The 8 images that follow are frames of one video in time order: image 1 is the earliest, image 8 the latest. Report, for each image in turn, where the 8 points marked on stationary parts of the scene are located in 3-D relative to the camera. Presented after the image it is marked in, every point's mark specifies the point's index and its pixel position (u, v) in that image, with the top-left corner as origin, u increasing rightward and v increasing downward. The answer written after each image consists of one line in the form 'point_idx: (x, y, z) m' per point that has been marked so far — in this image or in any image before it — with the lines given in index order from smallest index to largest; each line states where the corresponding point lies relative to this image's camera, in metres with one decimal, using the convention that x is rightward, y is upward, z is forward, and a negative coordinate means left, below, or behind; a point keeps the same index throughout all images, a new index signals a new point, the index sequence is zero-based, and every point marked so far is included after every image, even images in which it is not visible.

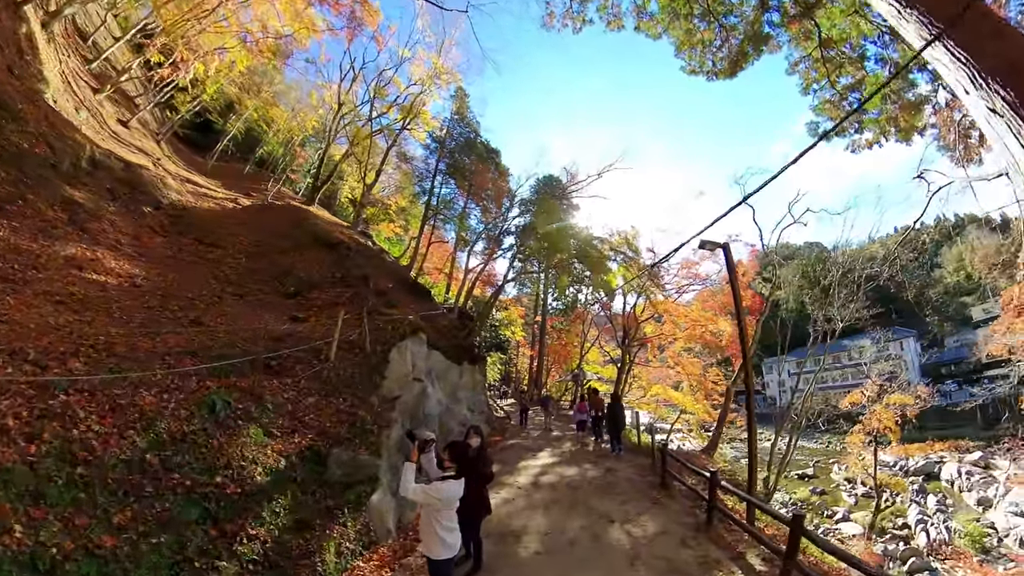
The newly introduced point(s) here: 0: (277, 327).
0: (-5.1, -0.8, +9.9) m
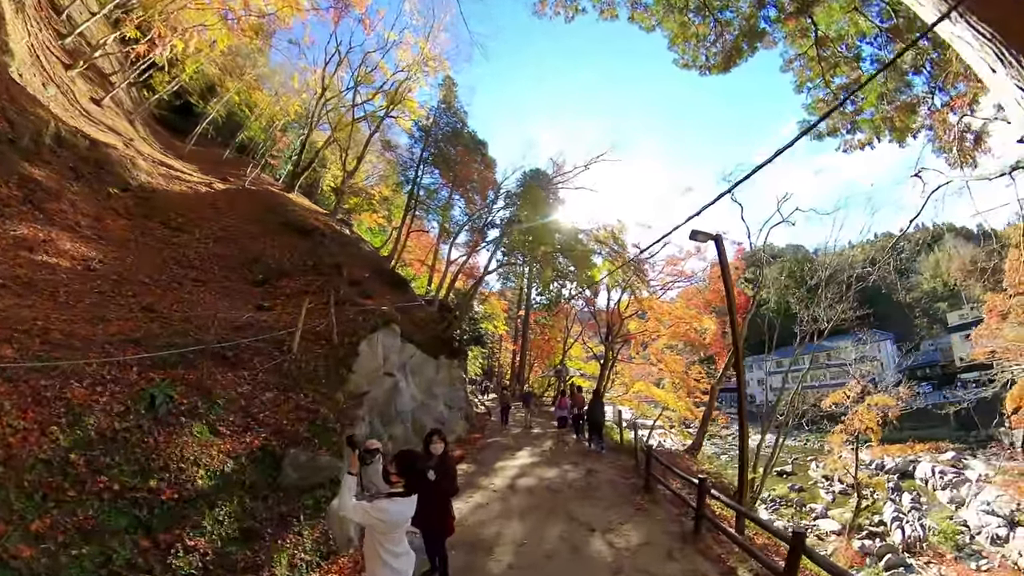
0: (-5.5, -0.5, +9.2) m
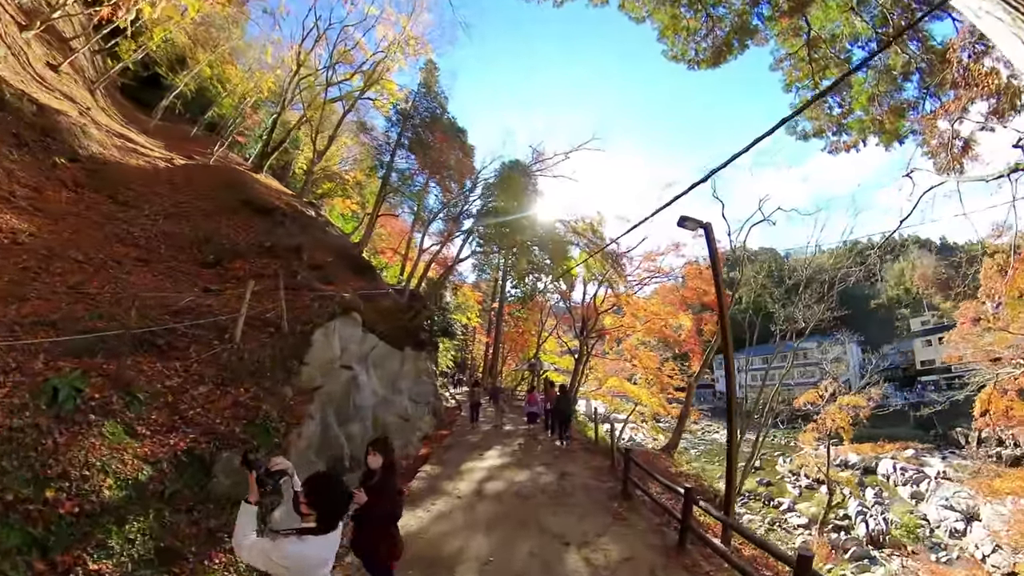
0: (-6.0, -0.2, +8.3) m
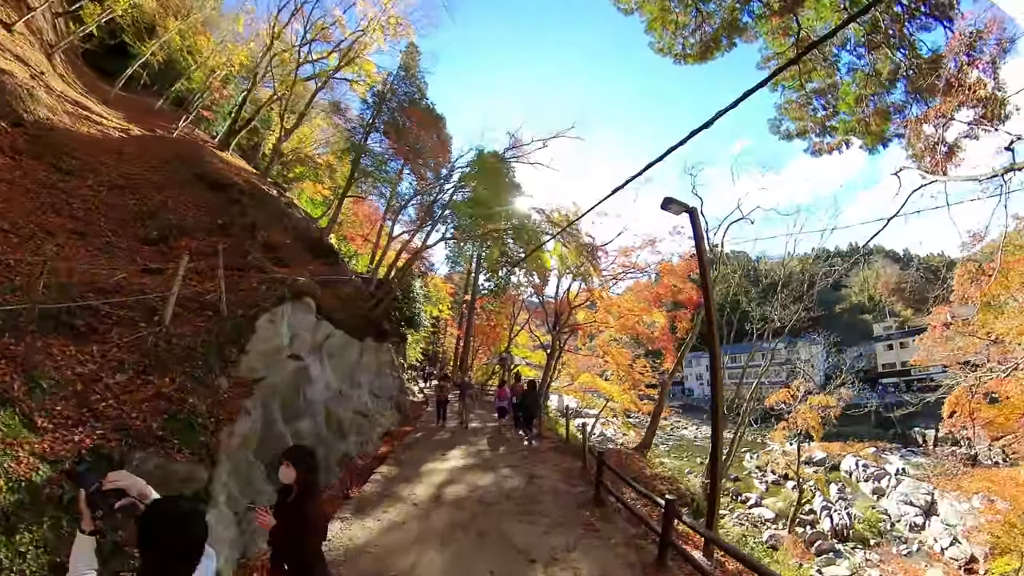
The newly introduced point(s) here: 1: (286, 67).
0: (-6.5, +0.2, +7.4) m
1: (-9.7, +9.5, +19.8) m
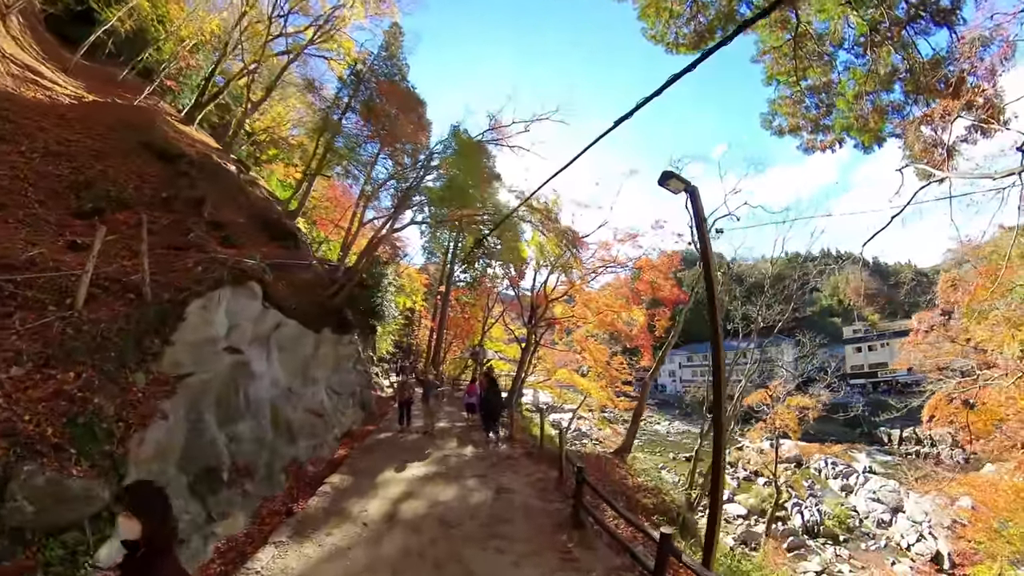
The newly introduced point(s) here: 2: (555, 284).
0: (-6.9, +0.5, +6.3) m
1: (-10.4, +10.1, +18.4) m
2: (+1.5, 0.0, +15.0) m
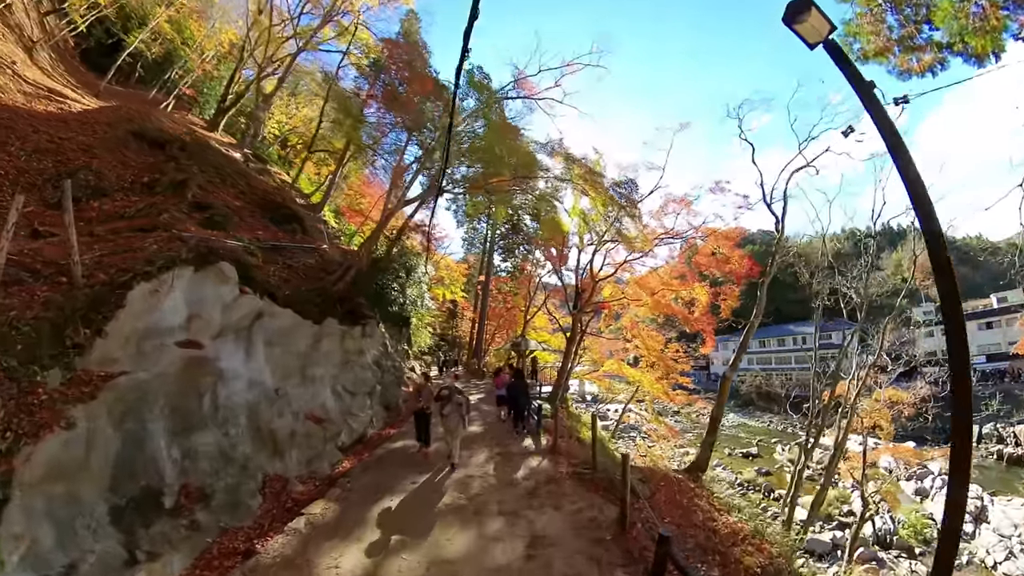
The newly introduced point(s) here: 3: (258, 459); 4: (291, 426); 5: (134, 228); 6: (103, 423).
0: (-6.6, +0.6, +5.3) m
1: (-9.3, +10.3, +17.5) m
2: (+2.6, +0.6, +13.2) m
3: (-3.1, -2.1, +5.8) m
4: (-2.9, -1.9, +6.3) m
5: (-5.4, +0.9, +6.6) m
6: (-3.5, -1.2, +4.0) m
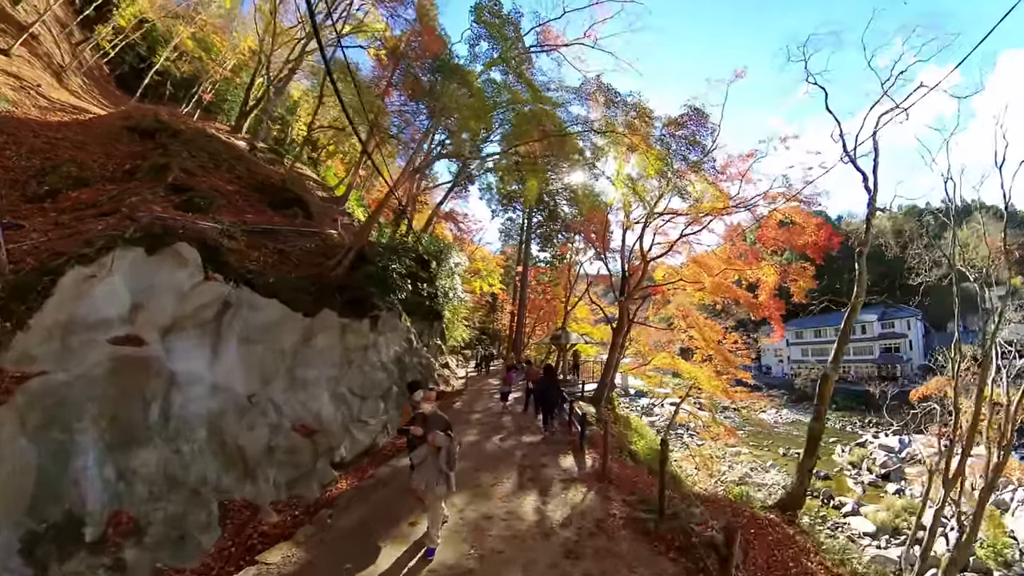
0: (-6.3, +0.7, +4.4) m
1: (-8.2, +10.5, +16.7) m
2: (+3.5, +1.0, +11.5) m
3: (-2.8, -2.0, +4.6) m
4: (-2.5, -1.7, +5.2) m
5: (-5.1, +1.0, +5.6) m
6: (-3.3, -1.1, +2.9) m
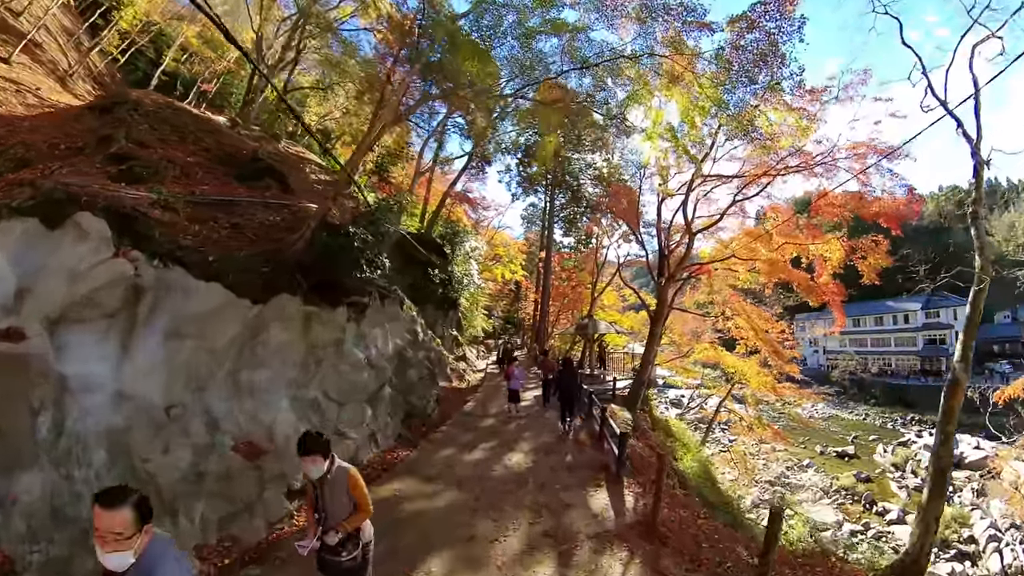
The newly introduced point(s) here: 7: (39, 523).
0: (-6.3, +0.8, +3.3) m
1: (-7.7, +10.8, +15.5) m
2: (+3.9, +1.4, +9.8) m
3: (-2.7, -1.8, +3.4) m
4: (-2.4, -1.5, +3.9) m
5: (-5.0, +1.1, +4.4) m
6: (-3.4, -1.0, +1.7) m
7: (-2.9, -1.7, +2.7) m
